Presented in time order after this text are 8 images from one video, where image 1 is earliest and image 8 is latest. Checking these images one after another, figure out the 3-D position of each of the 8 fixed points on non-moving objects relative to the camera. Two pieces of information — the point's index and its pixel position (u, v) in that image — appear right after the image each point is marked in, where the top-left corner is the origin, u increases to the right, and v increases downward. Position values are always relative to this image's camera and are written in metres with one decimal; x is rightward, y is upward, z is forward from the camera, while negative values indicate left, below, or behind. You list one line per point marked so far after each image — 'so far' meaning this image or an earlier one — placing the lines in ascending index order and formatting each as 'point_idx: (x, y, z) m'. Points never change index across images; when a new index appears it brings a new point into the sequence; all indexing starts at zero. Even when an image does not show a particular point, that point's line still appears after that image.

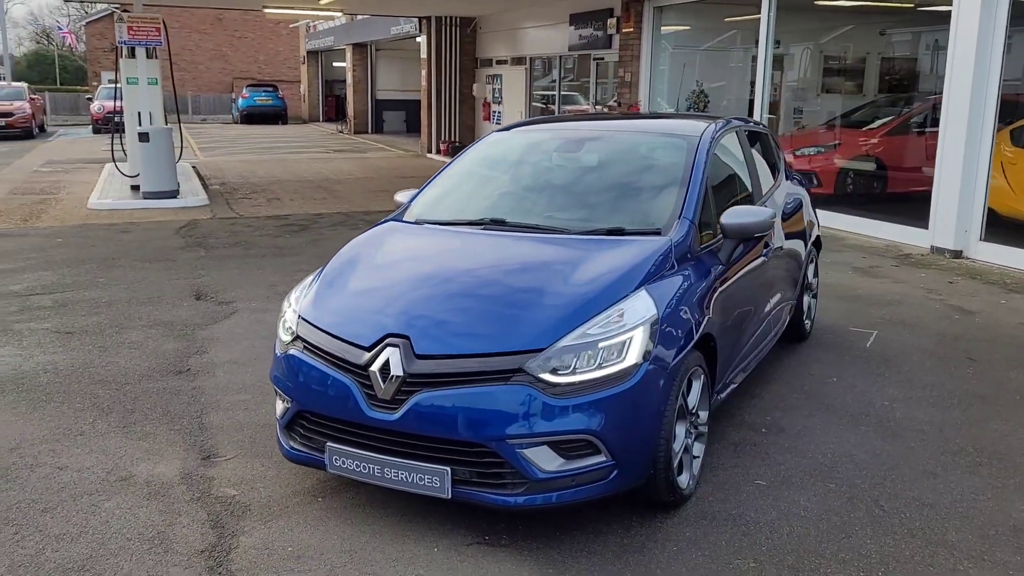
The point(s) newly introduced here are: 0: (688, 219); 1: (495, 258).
0: (+0.8, +0.3, +4.0) m
1: (-0.1, +0.1, +3.7) m
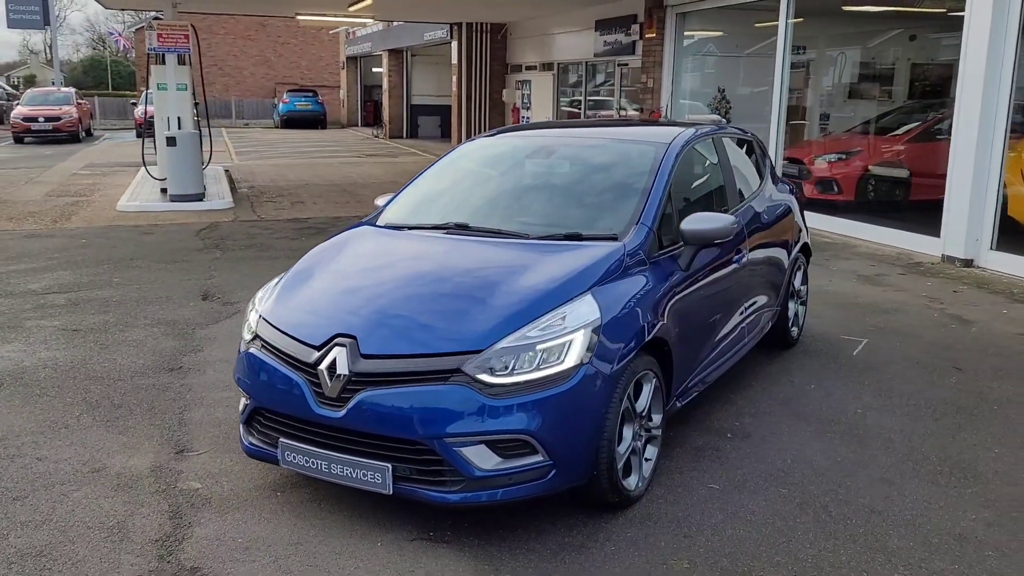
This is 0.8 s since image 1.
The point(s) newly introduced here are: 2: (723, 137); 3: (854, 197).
0: (+0.6, +0.3, +4.0) m
1: (-0.3, +0.1, +3.8) m
2: (+1.2, +0.9, +5.3) m
3: (+4.4, +1.1, +11.3) m
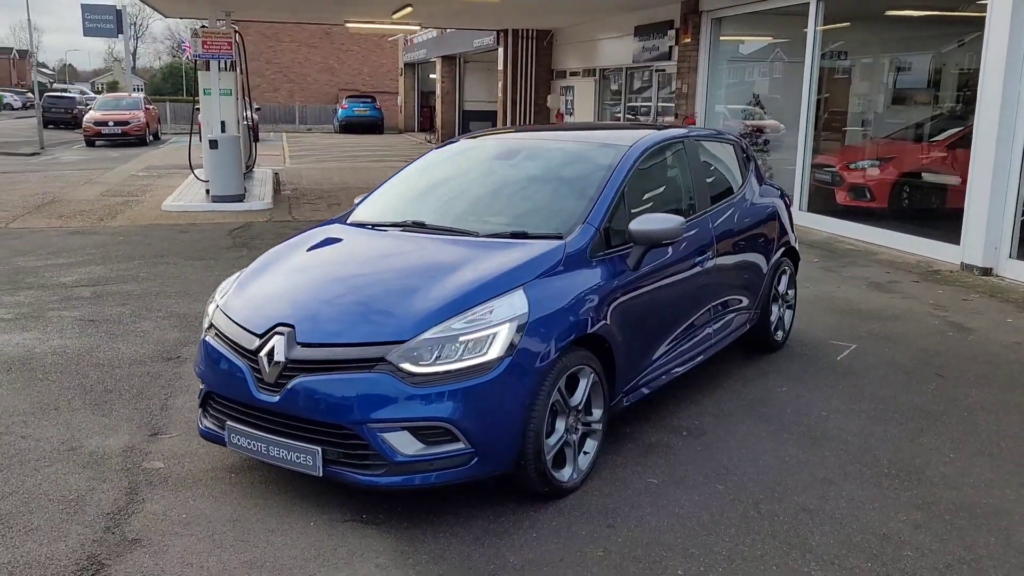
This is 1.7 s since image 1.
0: (+0.4, +0.3, +4.1) m
1: (-0.5, +0.1, +4.0) m
2: (+1.1, +0.9, +5.3) m
3: (+4.7, +1.0, +11.1) m
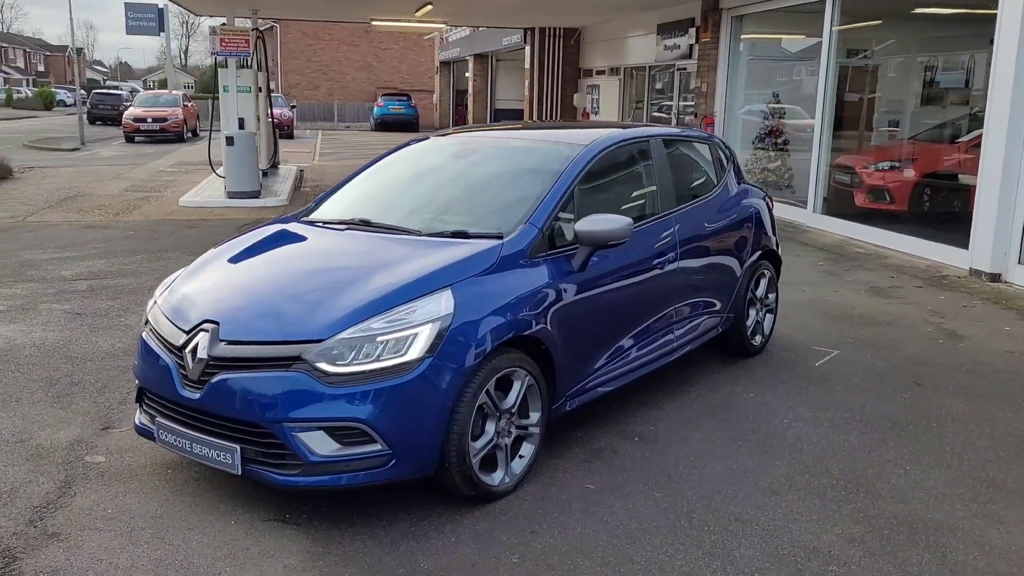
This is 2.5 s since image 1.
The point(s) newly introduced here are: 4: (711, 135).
0: (+0.1, +0.3, +4.1) m
1: (-0.8, +0.1, +3.9) m
2: (+0.9, +0.9, +5.2) m
3: (+4.8, +1.0, +10.9) m
4: (+1.3, +1.0, +5.8) m
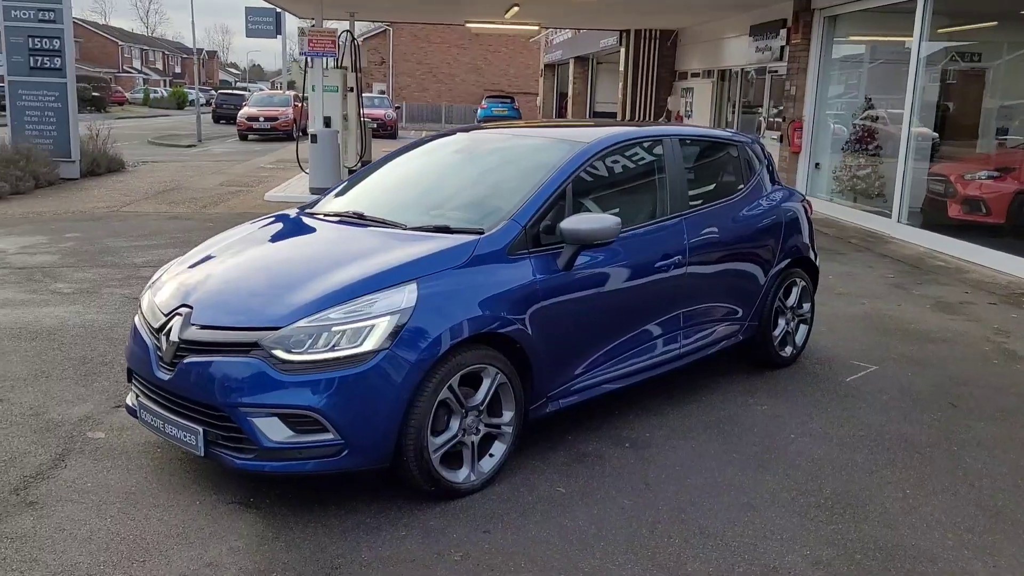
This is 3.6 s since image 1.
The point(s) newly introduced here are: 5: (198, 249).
0: (0.0, +0.3, +4.0) m
1: (-0.9, +0.2, +4.0) m
2: (+1.0, +0.8, +5.1) m
3: (+5.5, +0.8, +10.2) m
4: (+1.4, +0.9, +5.6) m
5: (-1.6, +0.2, +4.5) m
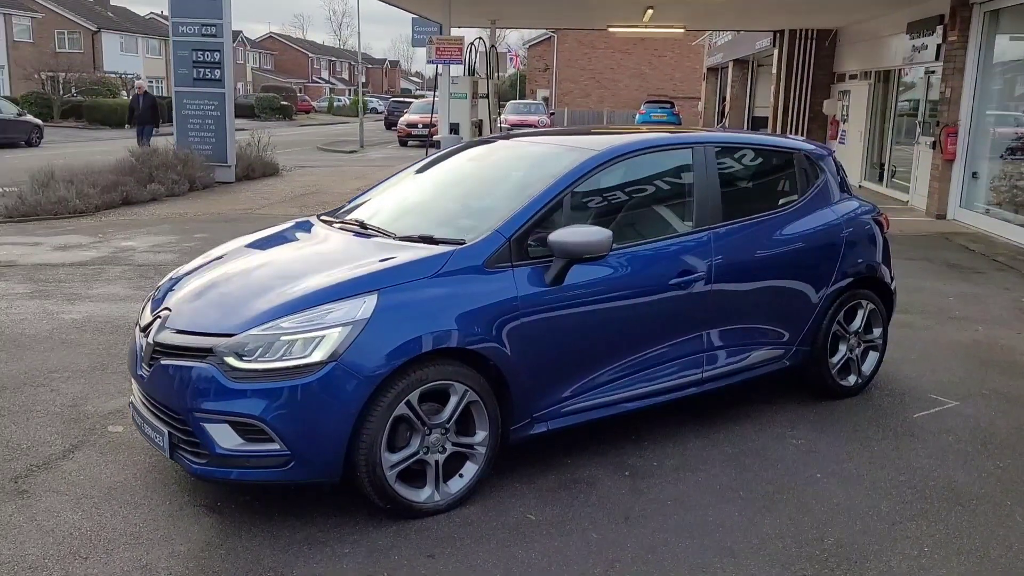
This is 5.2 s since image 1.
0: (0.0, +0.2, +3.8) m
1: (-0.9, +0.2, +4.0) m
2: (+1.1, +0.7, +4.7) m
3: (+6.5, +0.5, +8.9) m
4: (+1.7, +0.8, +5.1) m
5: (-1.5, +0.2, +4.7) m
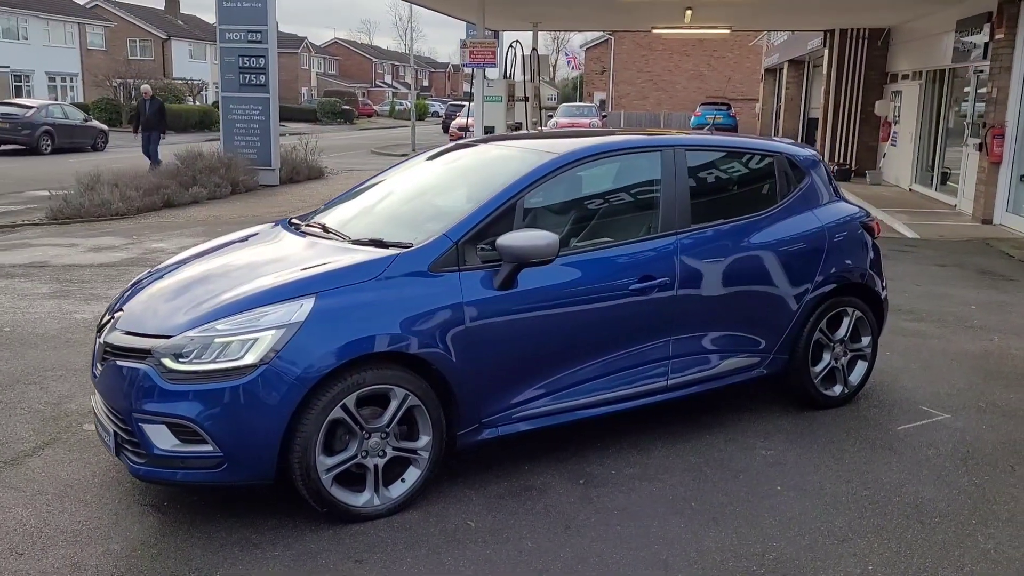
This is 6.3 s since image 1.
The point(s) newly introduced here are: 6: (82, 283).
0: (-0.2, +0.2, +3.8) m
1: (-1.1, +0.1, +4.0) m
2: (+1.0, +0.7, +4.6) m
3: (+6.6, +0.4, +8.4) m
4: (+1.6, +0.8, +5.0) m
5: (-1.7, +0.2, +4.7) m
6: (-4.1, +0.1, +8.5) m
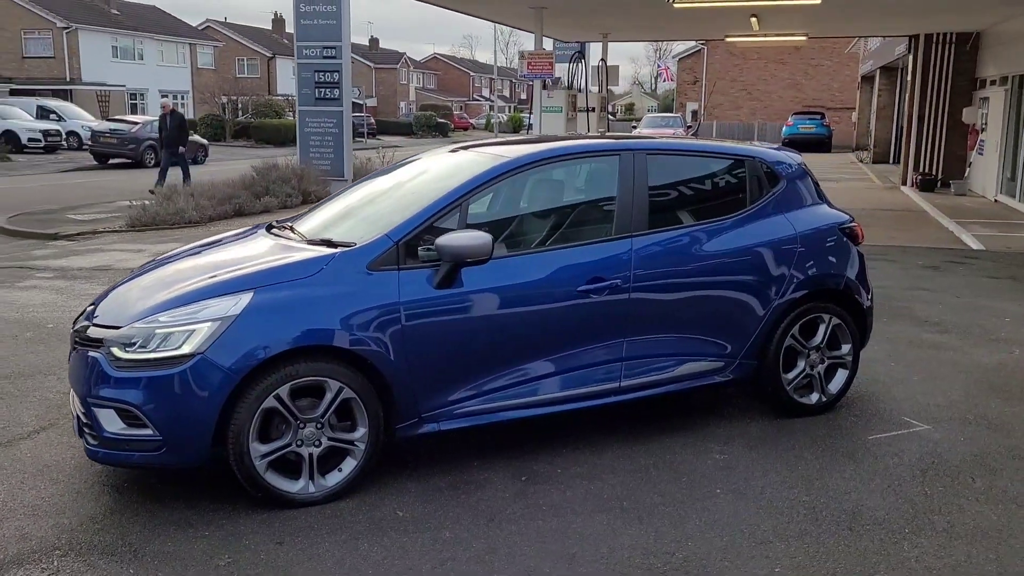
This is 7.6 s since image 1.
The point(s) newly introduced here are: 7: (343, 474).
0: (-0.5, +0.2, +3.9) m
1: (-1.3, +0.2, +4.3) m
2: (+0.8, +0.7, +4.6) m
3: (+6.8, +0.3, +7.8) m
4: (+1.4, +0.8, +4.9) m
5: (-1.8, +0.2, +5.0) m
6: (-3.8, 0.0, +9.1) m
7: (-0.7, -0.8, +3.8) m
